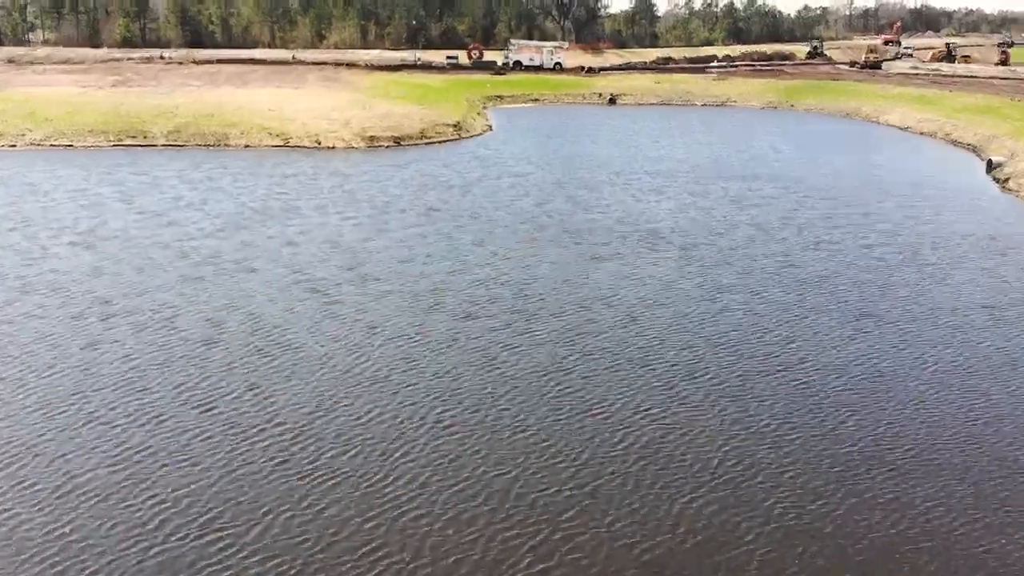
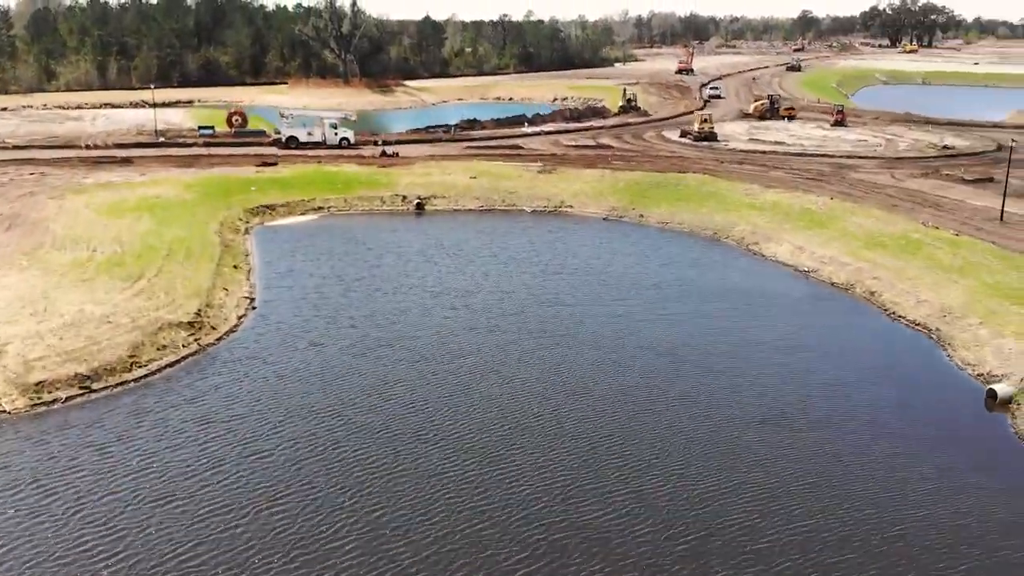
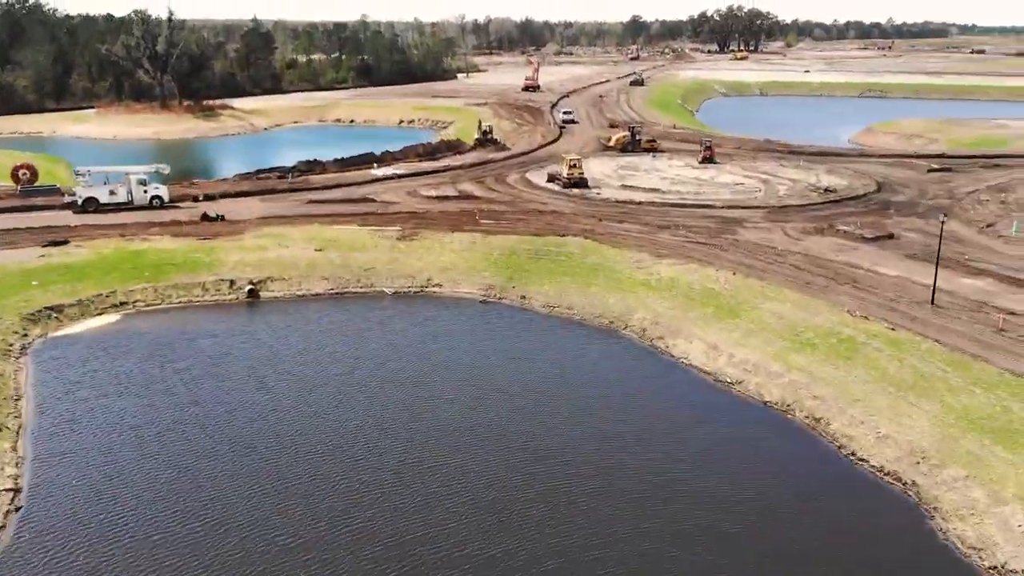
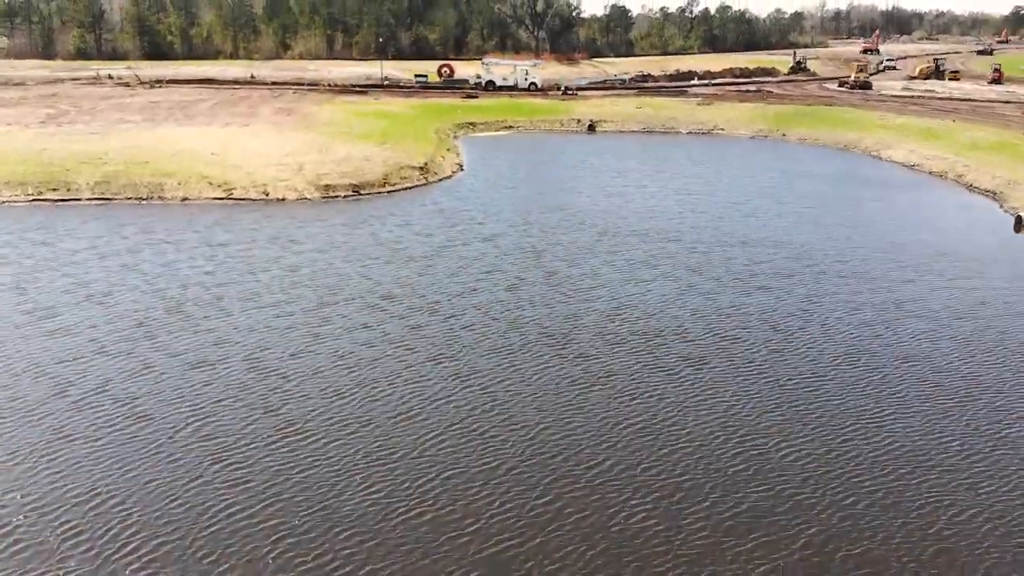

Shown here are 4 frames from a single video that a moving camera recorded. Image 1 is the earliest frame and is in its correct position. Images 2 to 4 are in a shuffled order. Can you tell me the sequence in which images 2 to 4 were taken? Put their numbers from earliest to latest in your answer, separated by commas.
4, 2, 3
